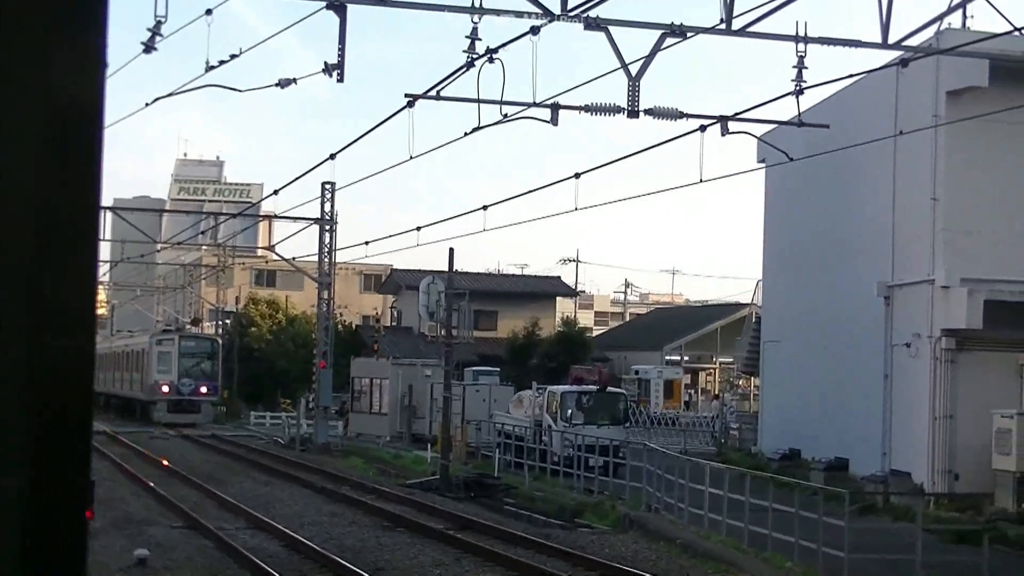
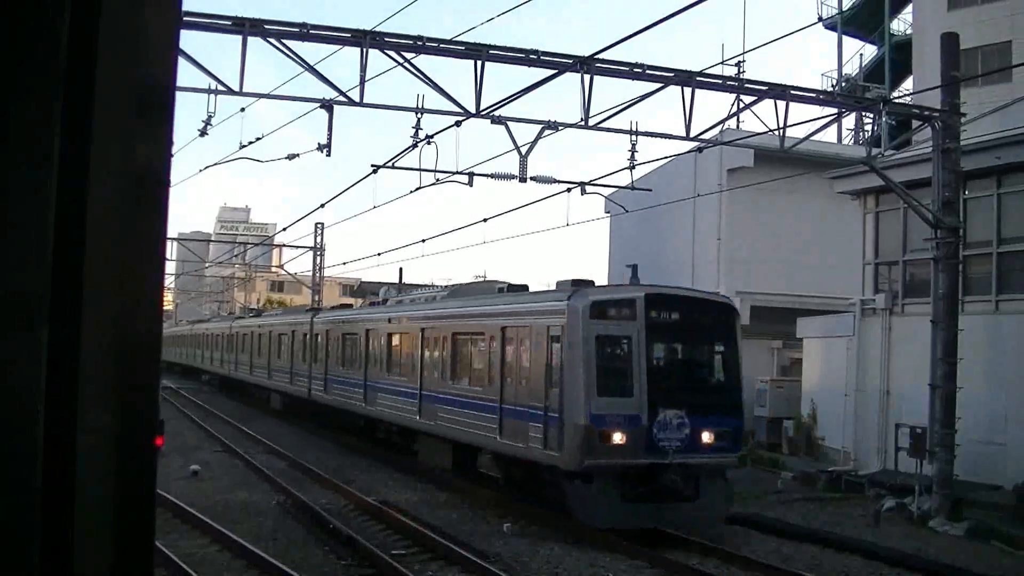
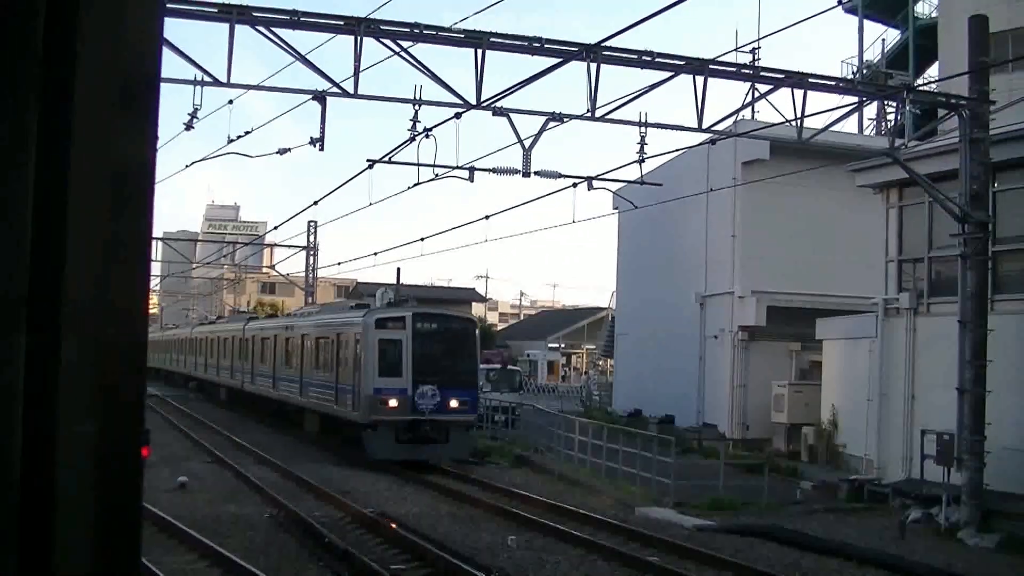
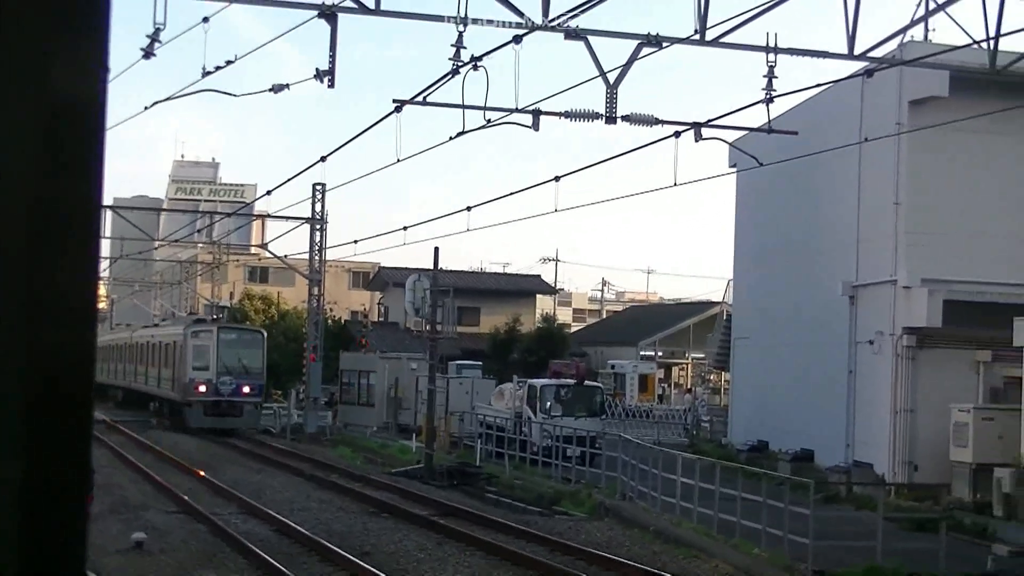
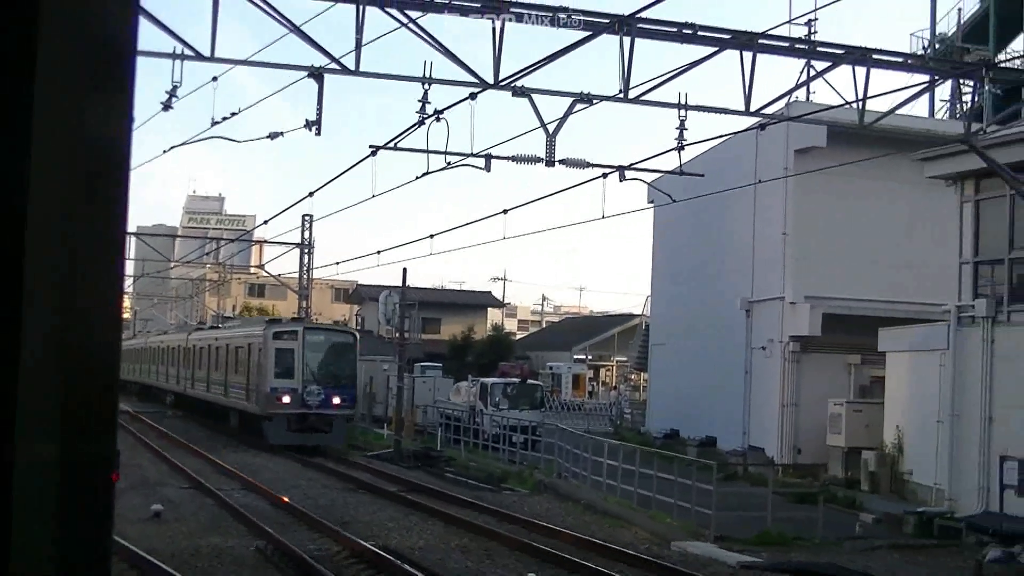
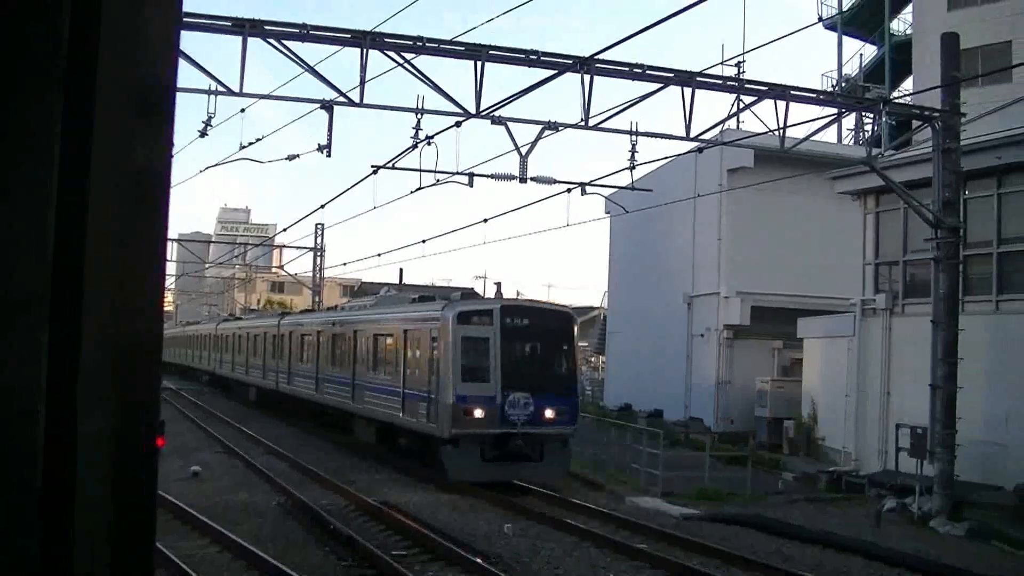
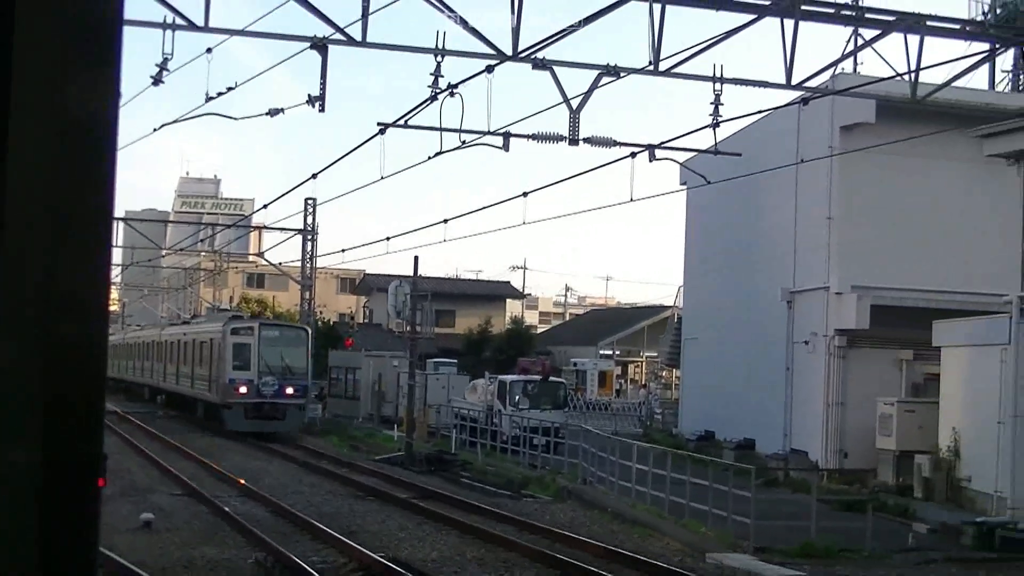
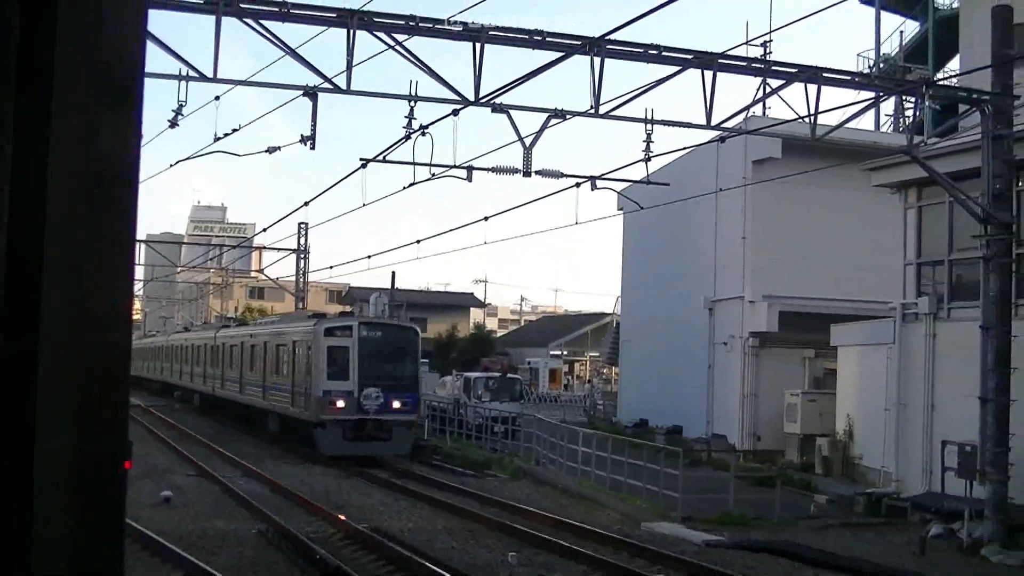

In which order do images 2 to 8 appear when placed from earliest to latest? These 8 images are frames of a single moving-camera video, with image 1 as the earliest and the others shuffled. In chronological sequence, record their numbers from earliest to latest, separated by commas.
4, 7, 5, 8, 3, 6, 2
